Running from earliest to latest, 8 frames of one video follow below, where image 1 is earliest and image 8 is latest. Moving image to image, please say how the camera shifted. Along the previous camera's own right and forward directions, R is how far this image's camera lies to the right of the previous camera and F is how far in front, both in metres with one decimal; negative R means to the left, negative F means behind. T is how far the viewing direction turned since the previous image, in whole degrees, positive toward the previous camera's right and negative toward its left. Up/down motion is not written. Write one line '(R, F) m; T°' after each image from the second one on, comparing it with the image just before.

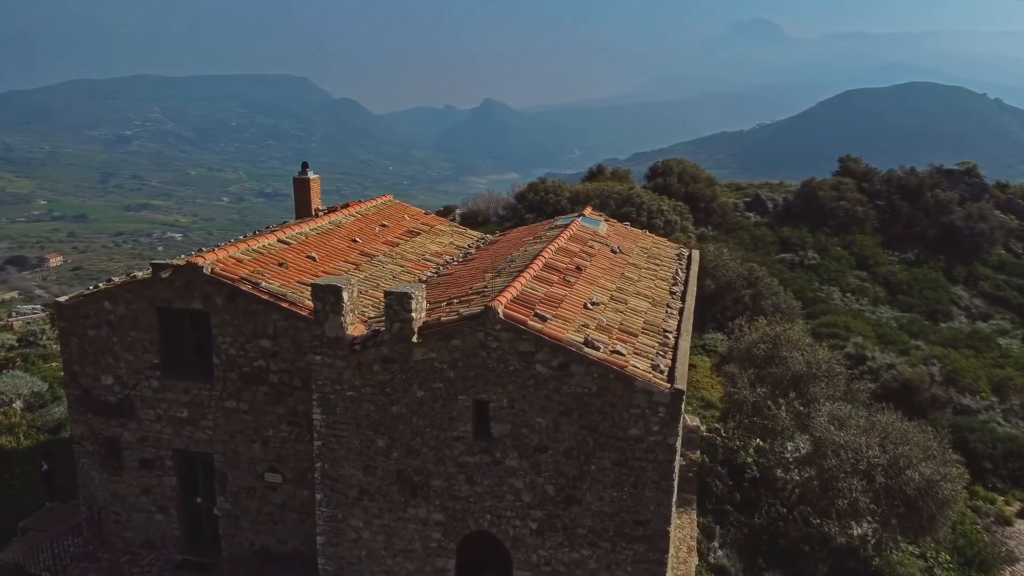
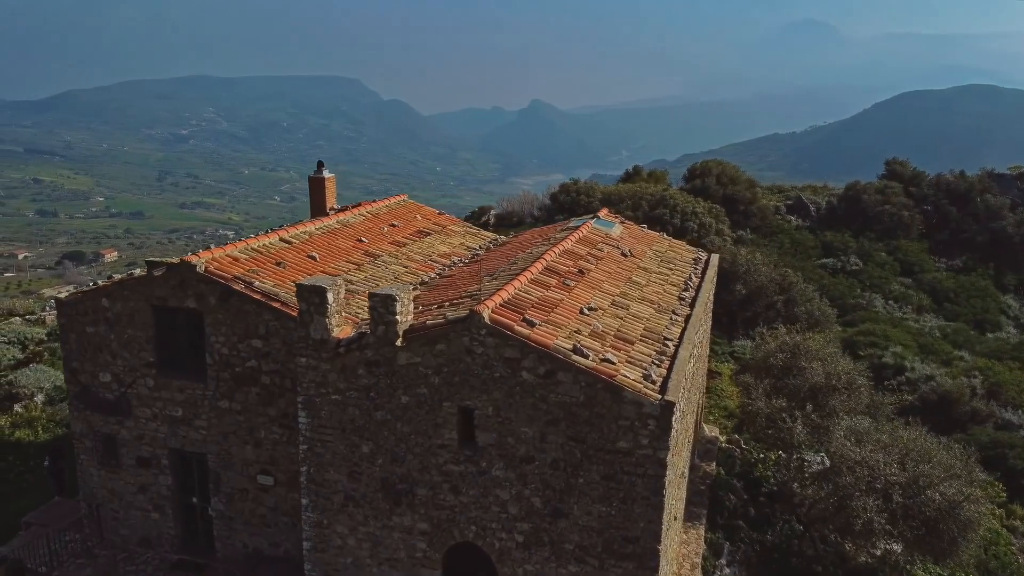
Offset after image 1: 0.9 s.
(+0.5, +0.3) m; -3°
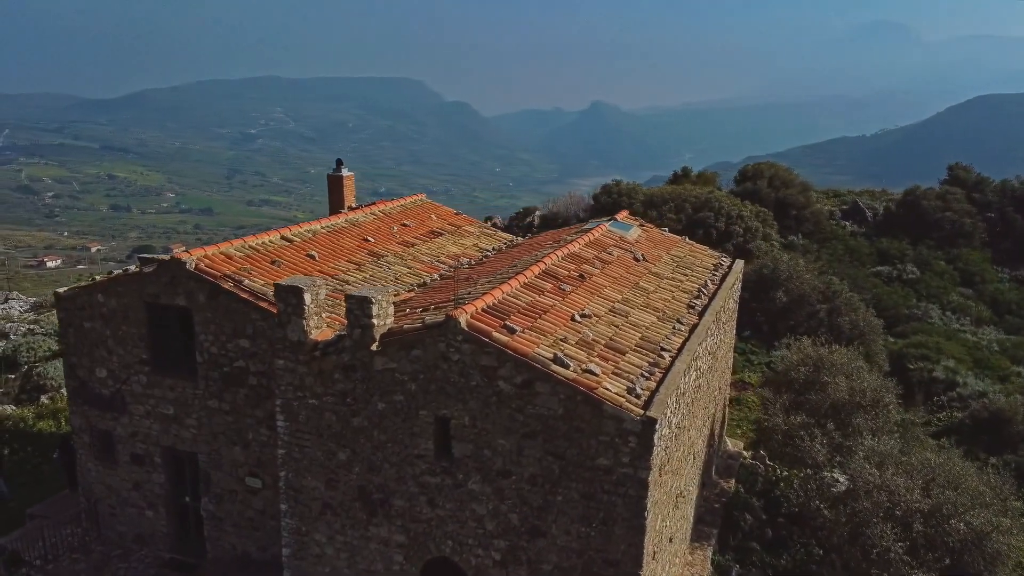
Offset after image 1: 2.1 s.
(+0.7, +0.4) m; -4°
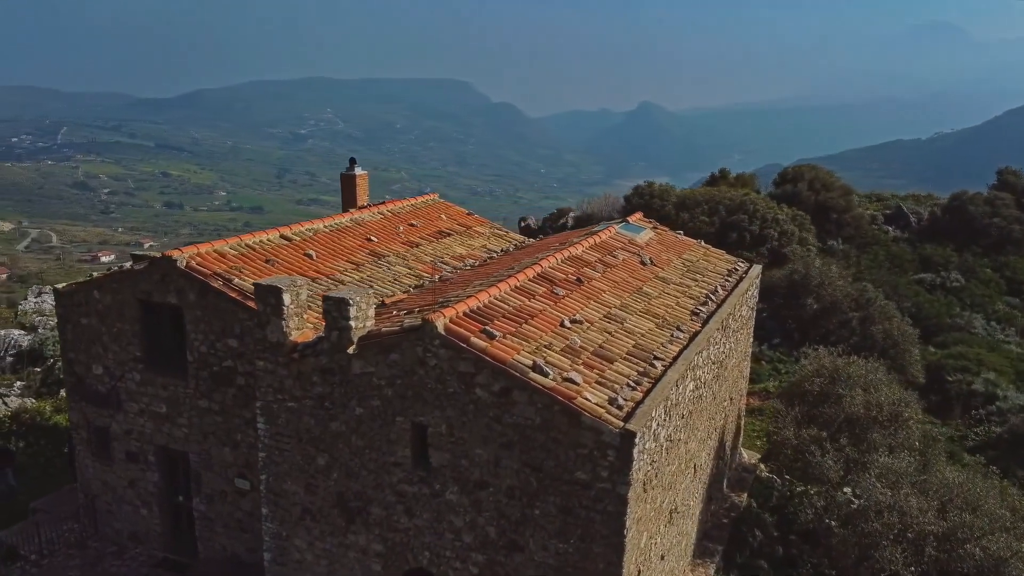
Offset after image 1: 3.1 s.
(+0.5, +0.3) m; -3°
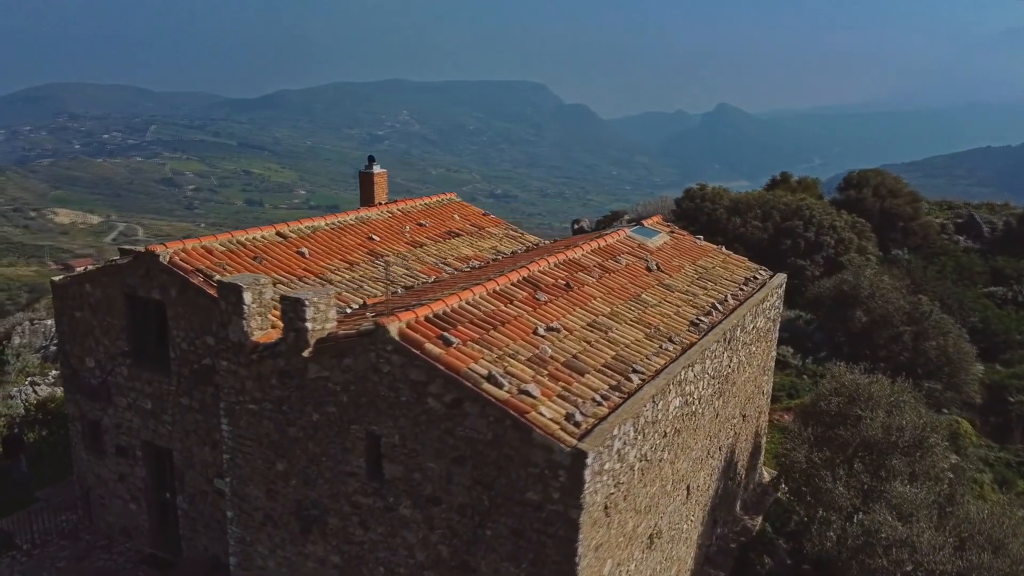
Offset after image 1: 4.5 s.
(+0.9, +0.5) m; -4°
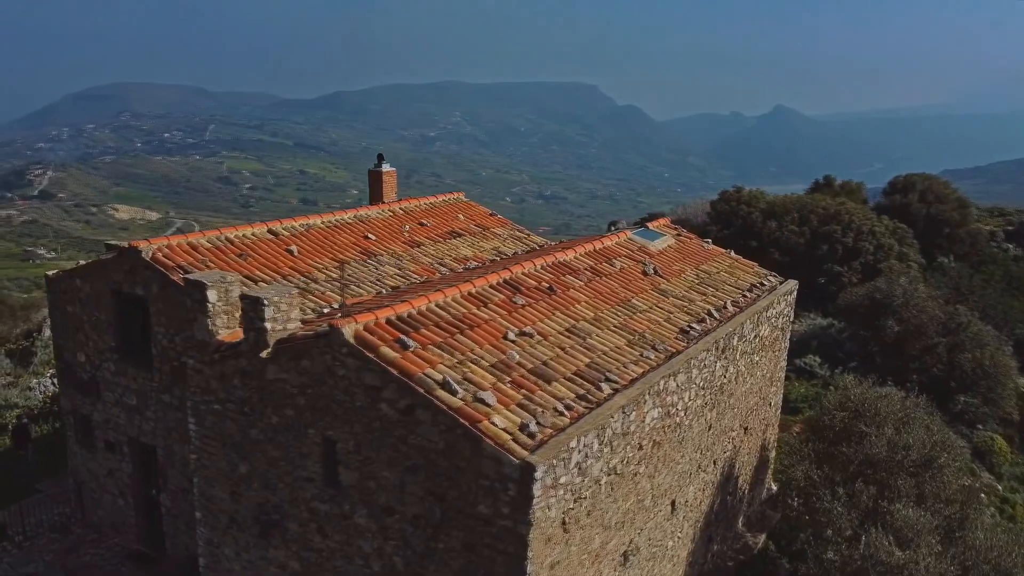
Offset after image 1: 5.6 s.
(+0.7, +0.3) m; -3°
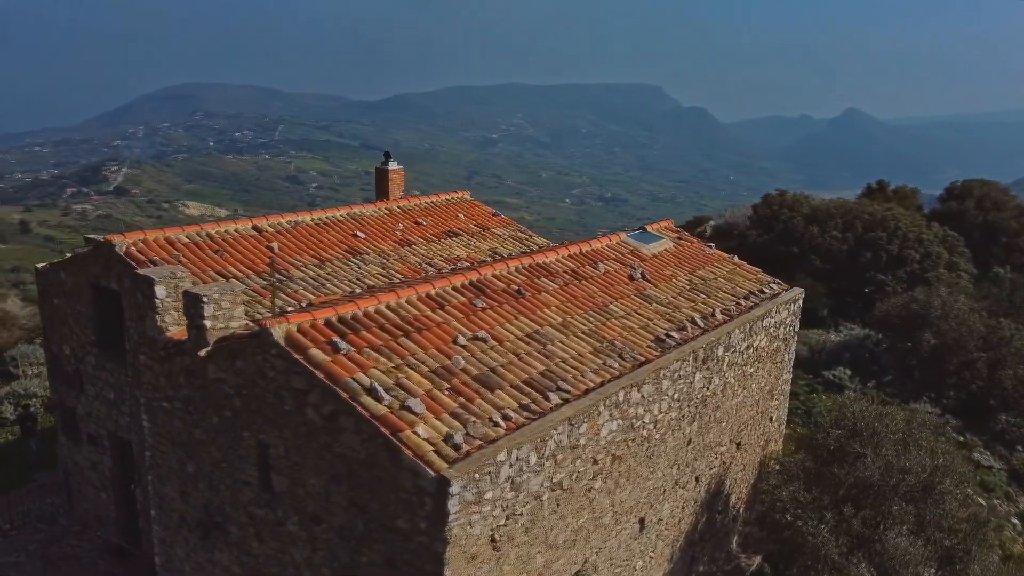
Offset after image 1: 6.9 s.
(+0.9, +0.3) m; -4°
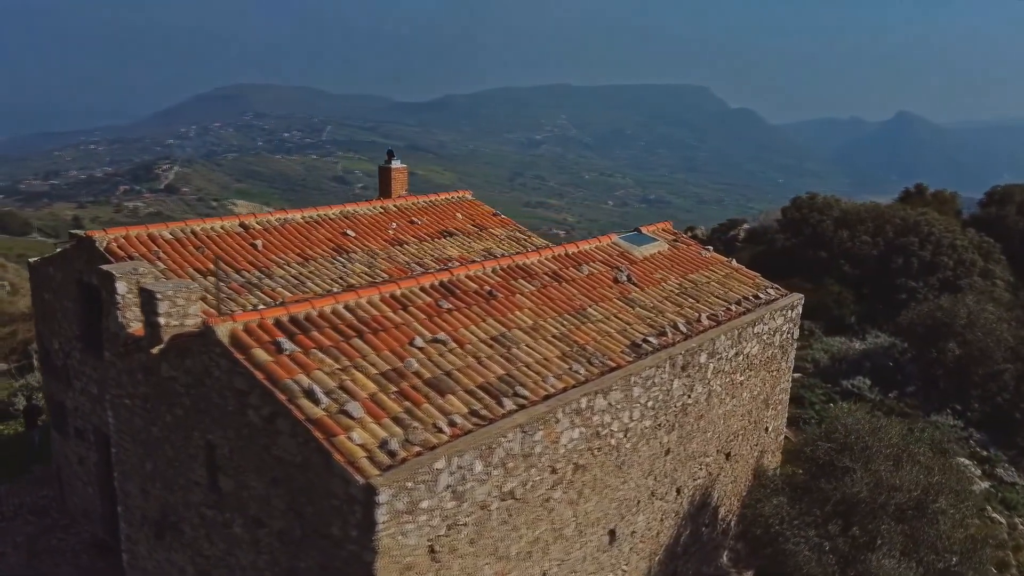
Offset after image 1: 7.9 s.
(+0.7, +0.2) m; -2°
